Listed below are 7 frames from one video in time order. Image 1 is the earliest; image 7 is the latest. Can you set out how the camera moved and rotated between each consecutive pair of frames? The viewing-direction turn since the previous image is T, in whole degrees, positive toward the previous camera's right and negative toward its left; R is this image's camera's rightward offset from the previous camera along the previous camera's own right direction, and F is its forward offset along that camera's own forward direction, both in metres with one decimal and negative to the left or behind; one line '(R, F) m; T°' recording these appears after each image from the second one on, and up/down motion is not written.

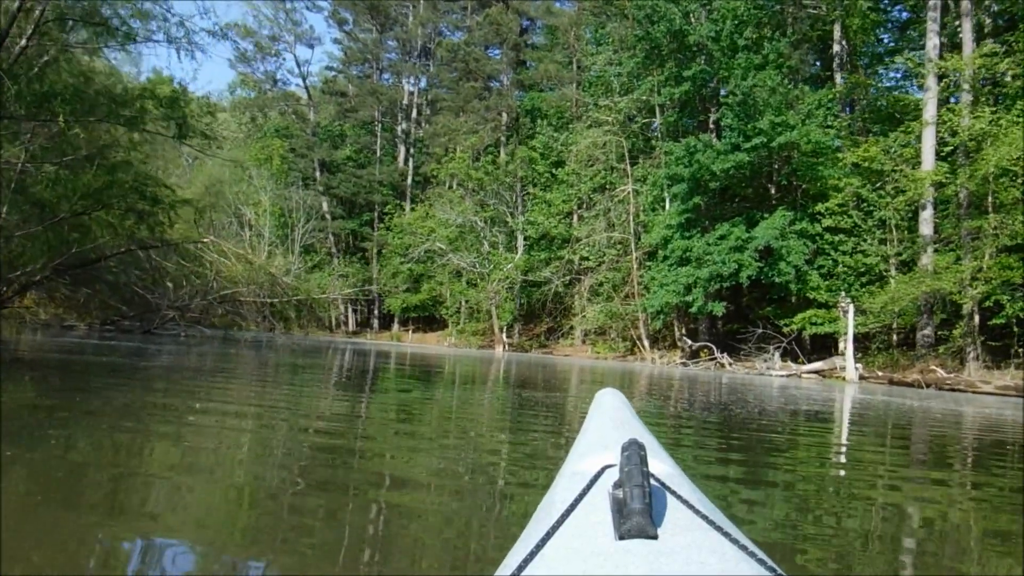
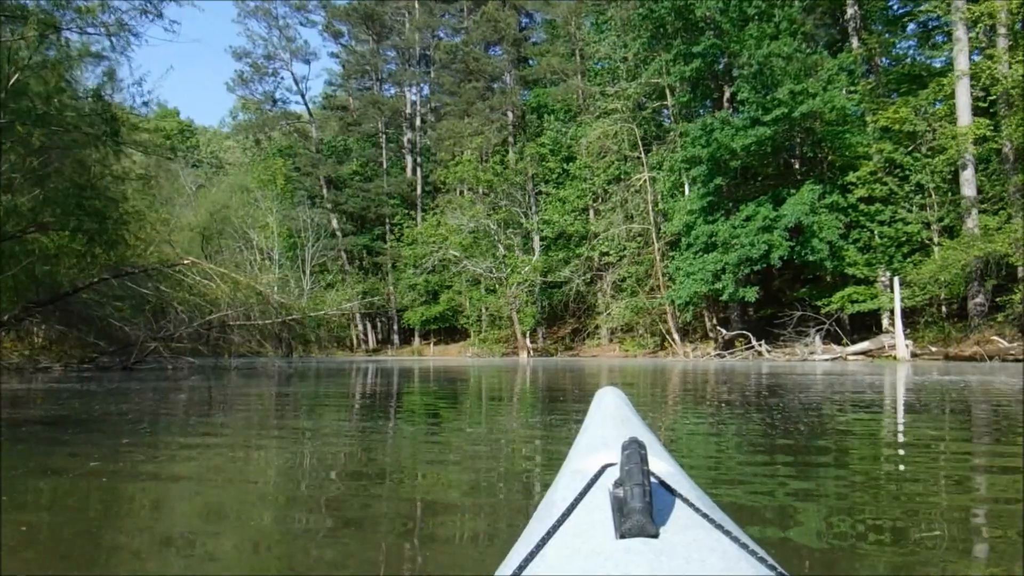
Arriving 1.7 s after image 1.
(+0.1, +0.8) m; -1°
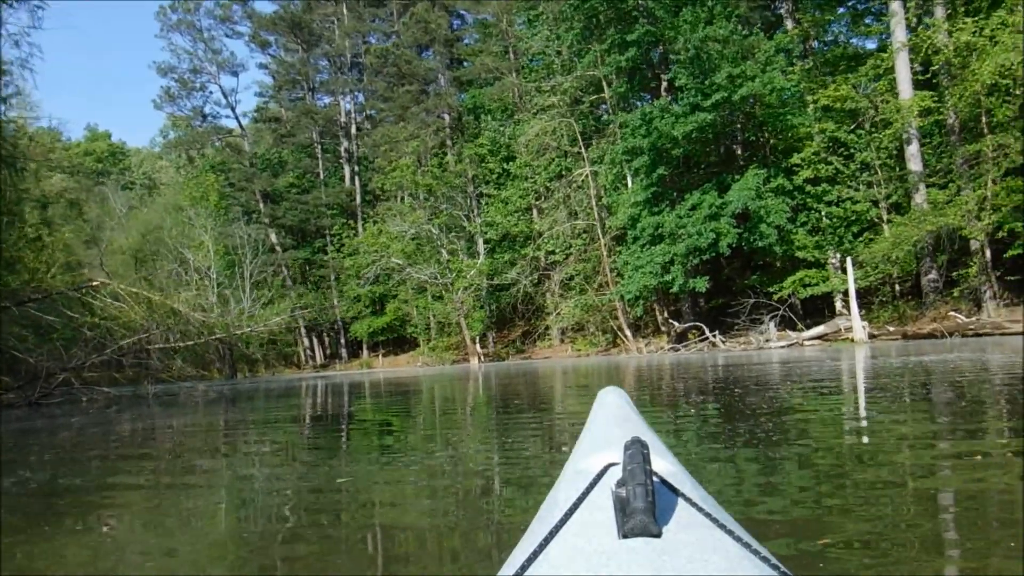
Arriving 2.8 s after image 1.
(+0.1, +0.5) m; +3°
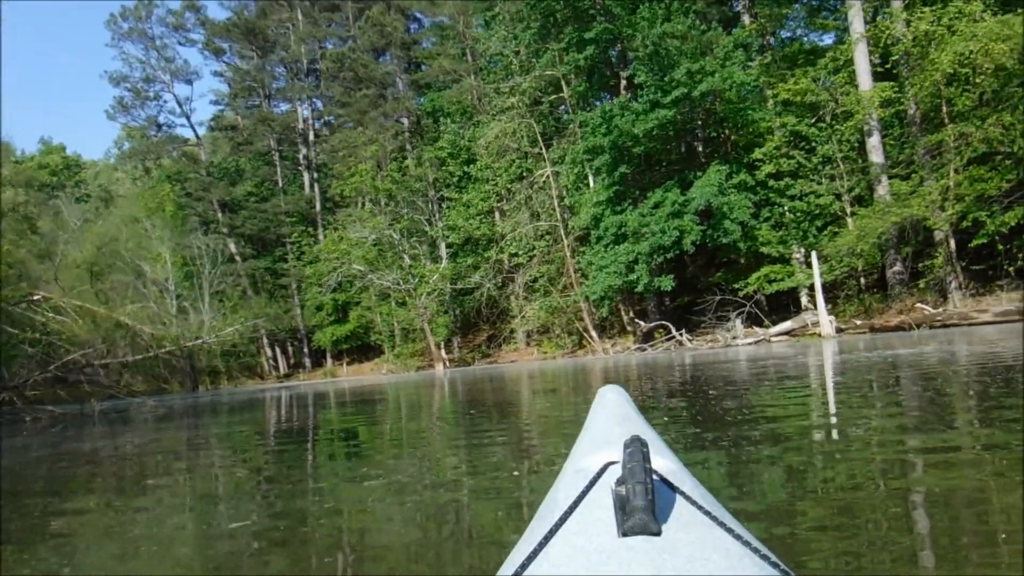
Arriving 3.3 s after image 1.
(0.0, +0.2) m; +2°
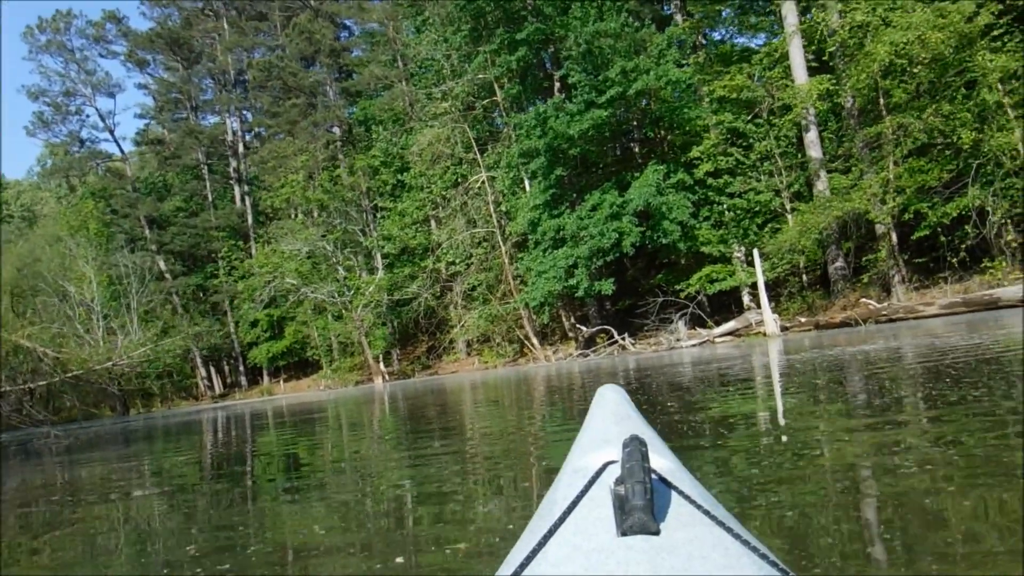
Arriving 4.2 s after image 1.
(+0.1, +0.4) m; +3°
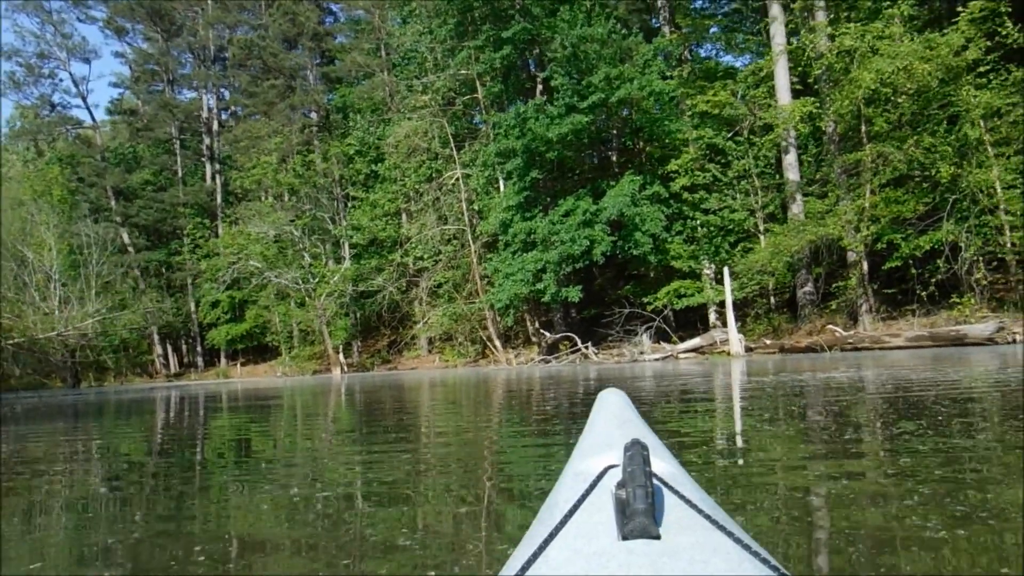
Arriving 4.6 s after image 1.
(0.0, +0.2) m; +2°
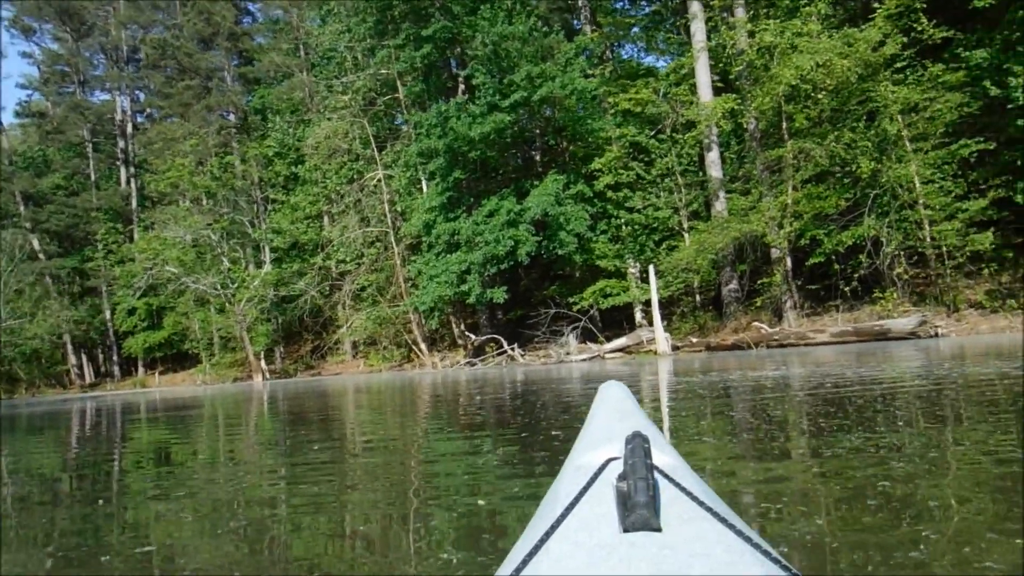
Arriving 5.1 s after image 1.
(0.0, +0.2) m; +4°
